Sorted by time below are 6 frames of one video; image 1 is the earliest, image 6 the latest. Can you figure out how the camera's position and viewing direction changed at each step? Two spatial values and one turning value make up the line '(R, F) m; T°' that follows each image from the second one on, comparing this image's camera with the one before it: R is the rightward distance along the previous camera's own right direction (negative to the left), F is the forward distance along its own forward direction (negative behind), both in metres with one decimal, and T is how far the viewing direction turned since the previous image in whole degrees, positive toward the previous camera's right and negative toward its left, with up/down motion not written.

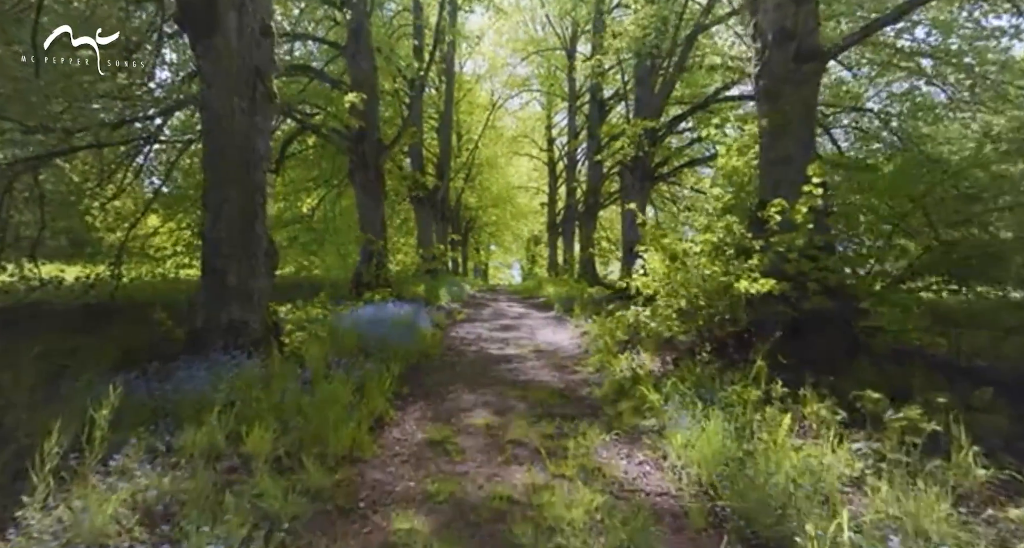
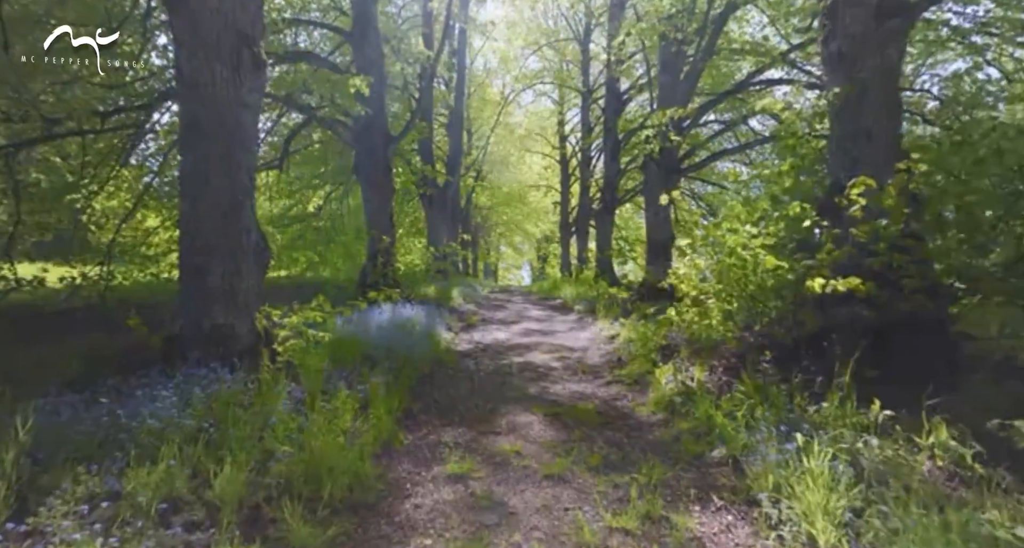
(-0.2, +0.9) m; -1°
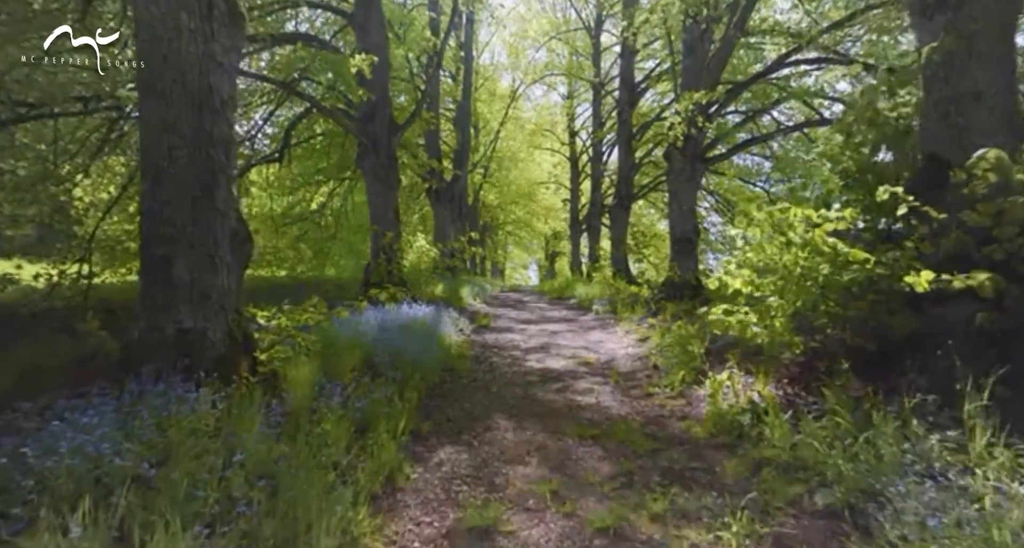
(-0.2, +0.9) m; -1°
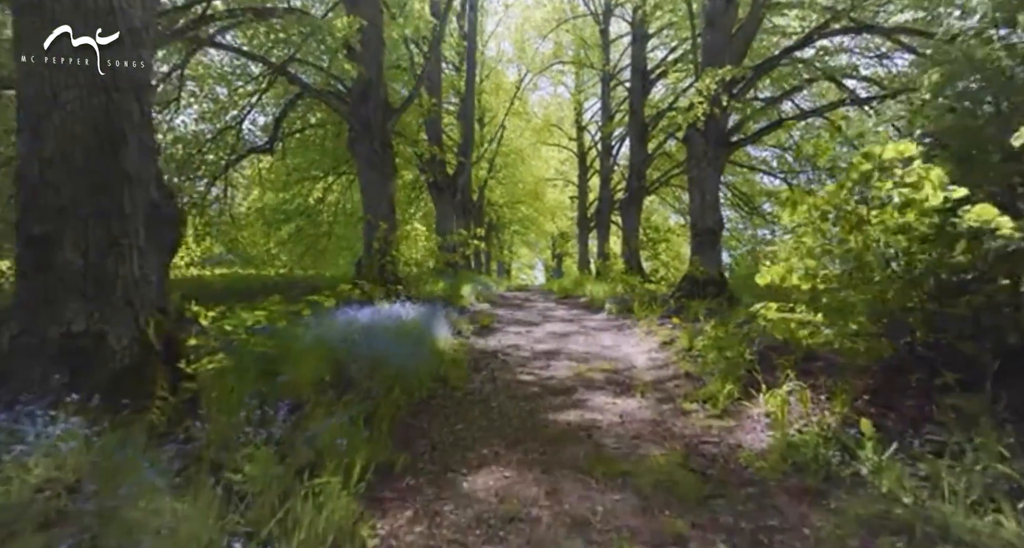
(0.0, +1.1) m; -1°
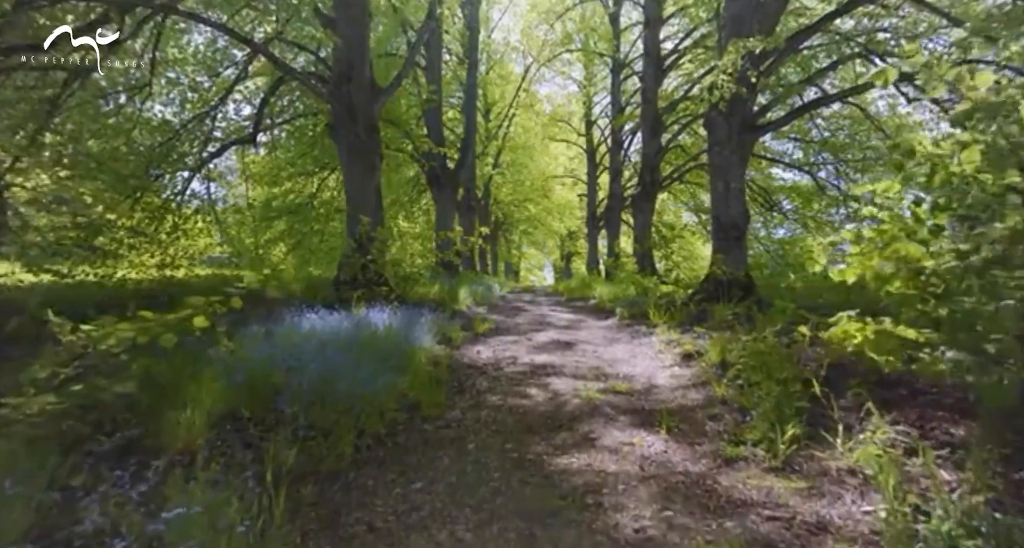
(+0.2, +1.2) m; -1°
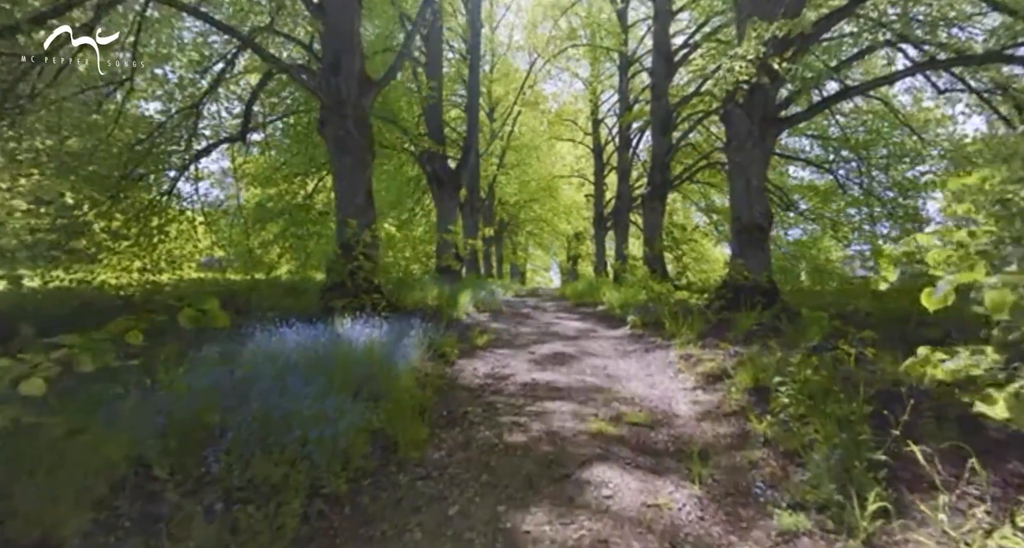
(+0.1, +0.8) m; -1°
